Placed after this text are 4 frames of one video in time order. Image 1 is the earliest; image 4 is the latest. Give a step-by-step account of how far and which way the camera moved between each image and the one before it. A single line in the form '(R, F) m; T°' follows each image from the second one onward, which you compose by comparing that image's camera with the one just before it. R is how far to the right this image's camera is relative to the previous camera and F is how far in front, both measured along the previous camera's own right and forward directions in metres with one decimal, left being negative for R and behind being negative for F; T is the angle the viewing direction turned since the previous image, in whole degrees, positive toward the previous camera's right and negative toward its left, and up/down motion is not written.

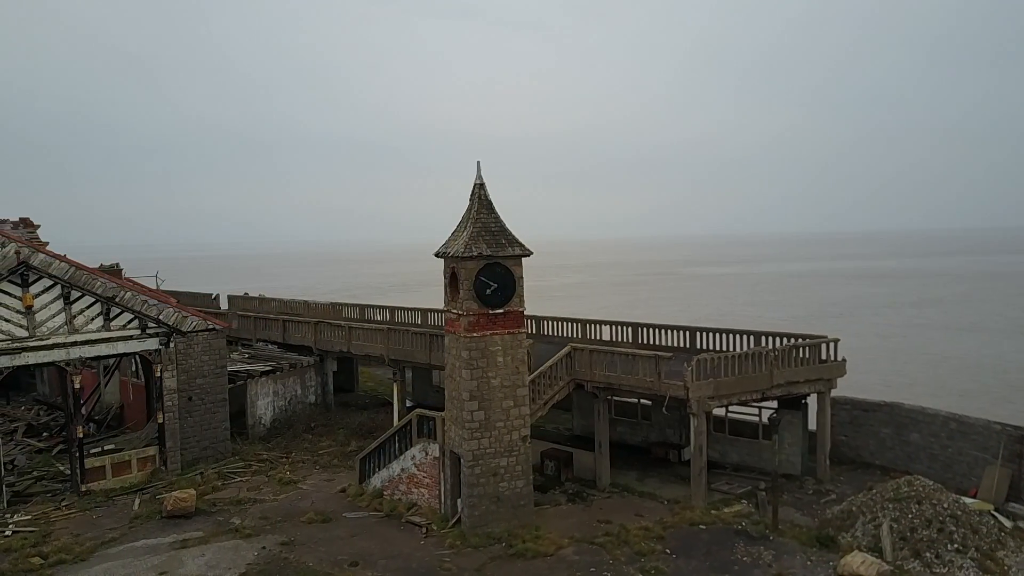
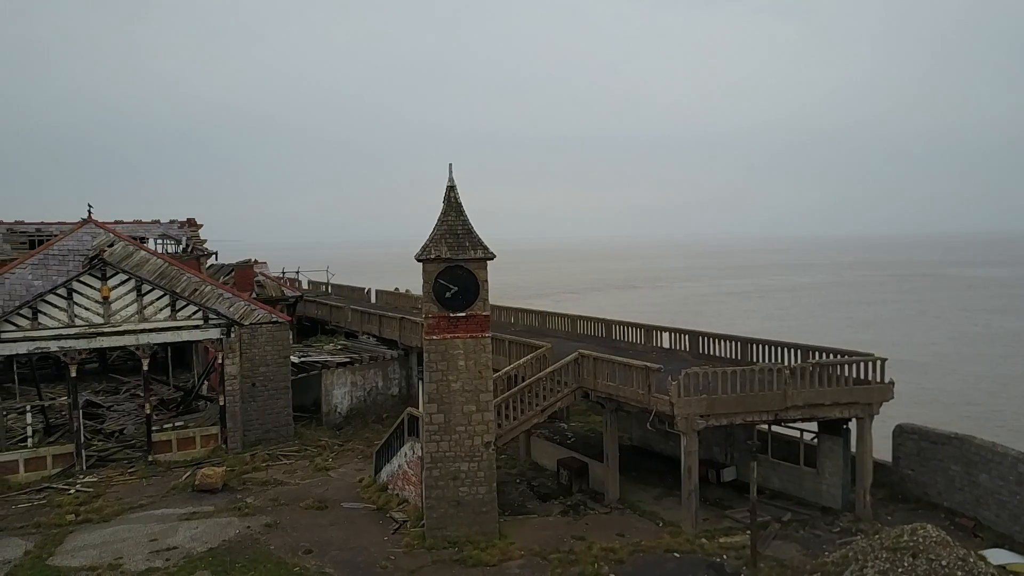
(+4.4, +0.9) m; -17°
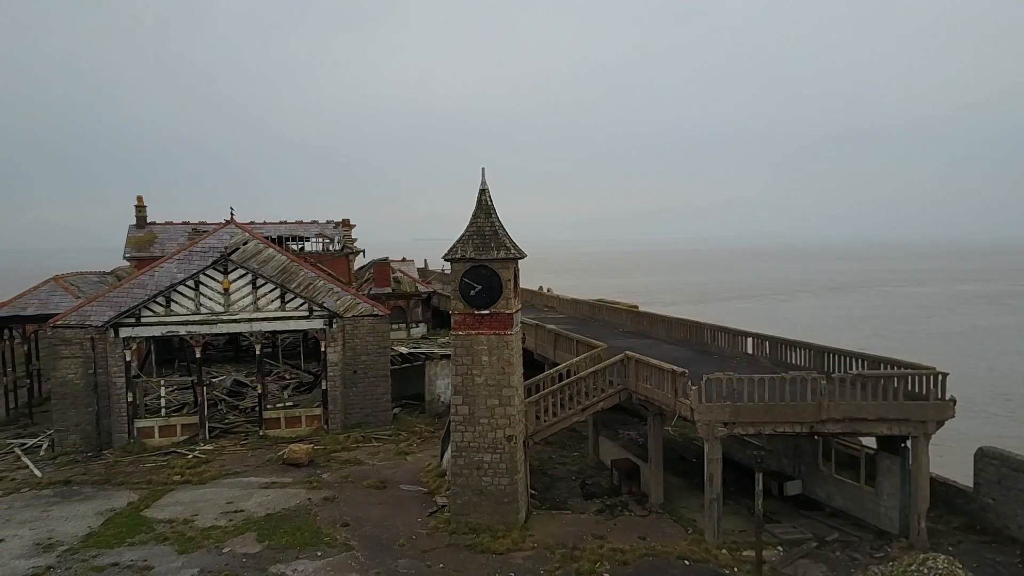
(+3.1, 0.0) m; -15°
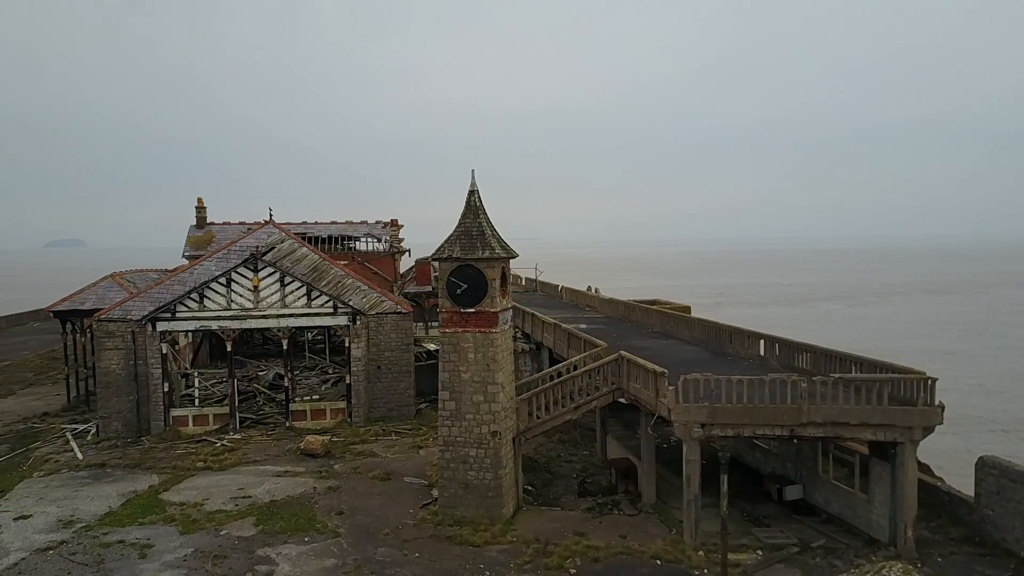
(+1.7, -0.2) m; -6°
